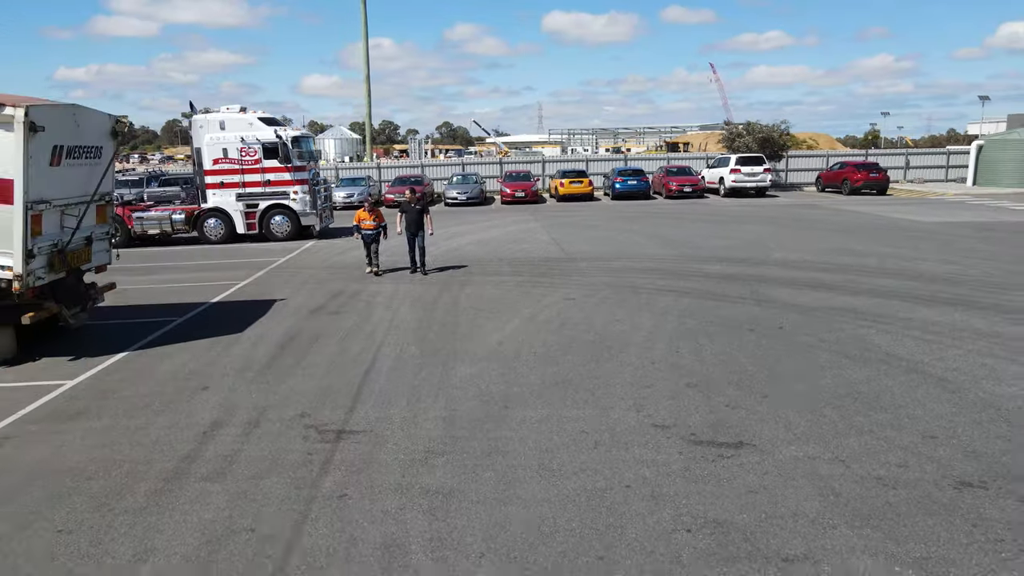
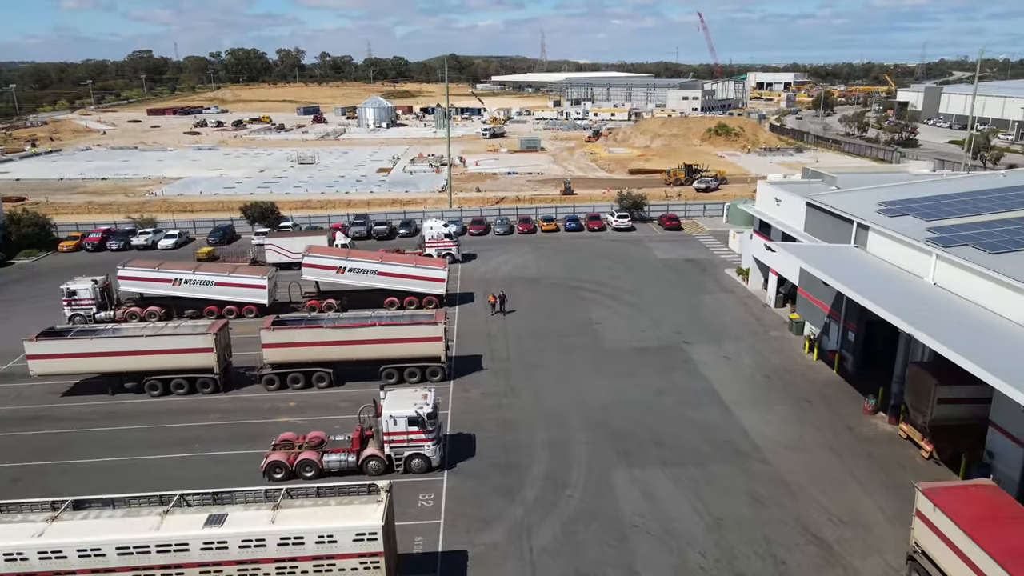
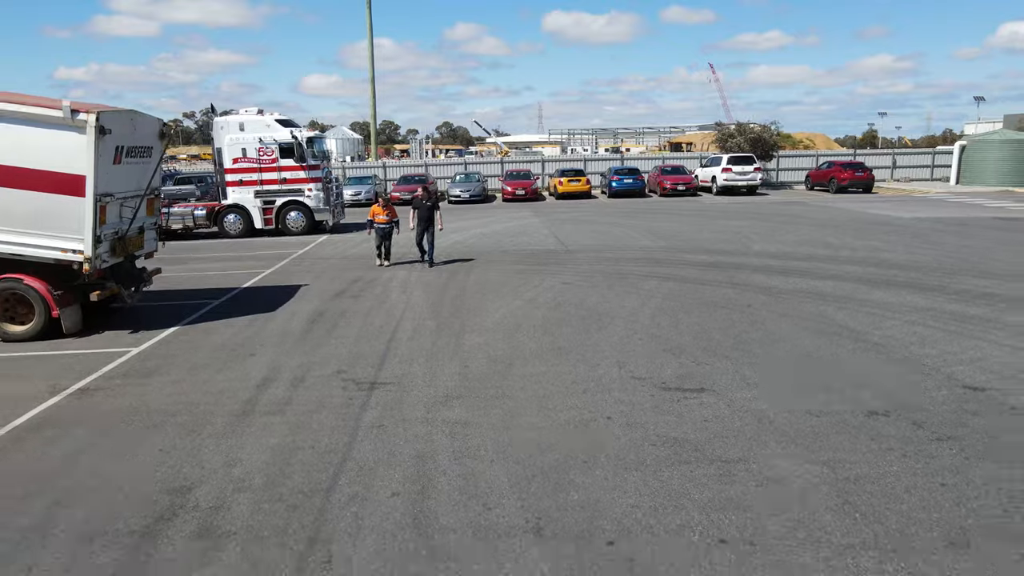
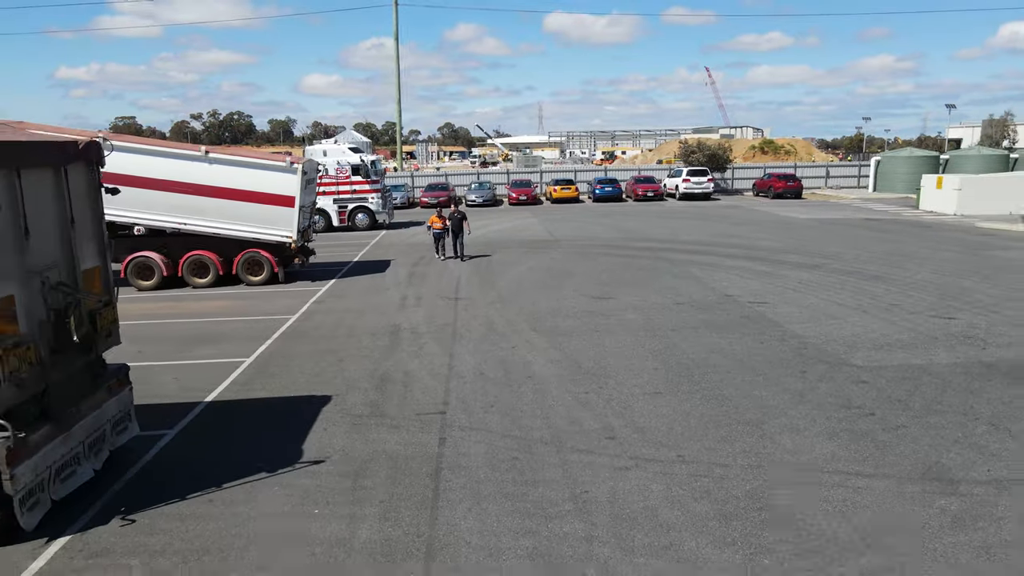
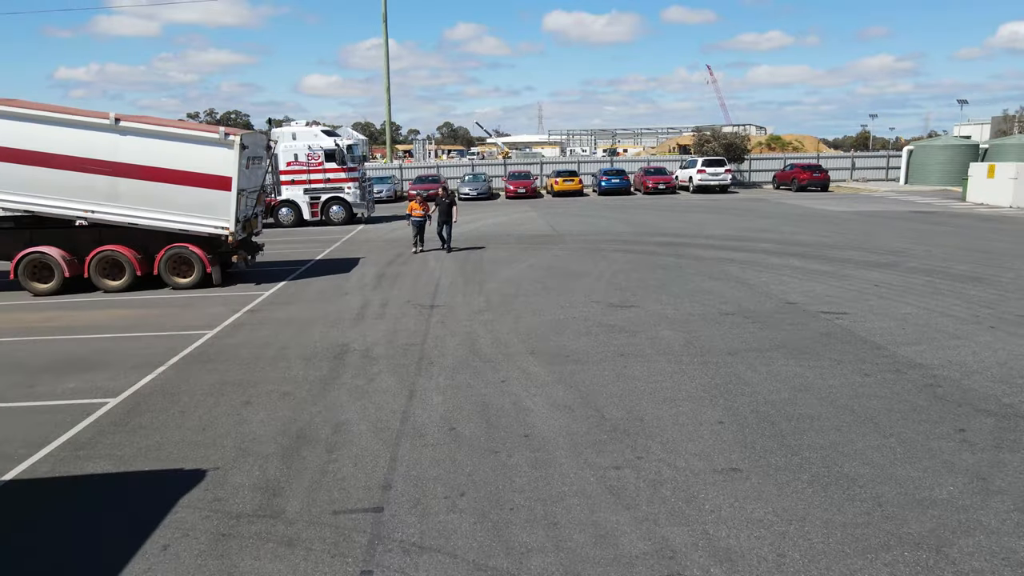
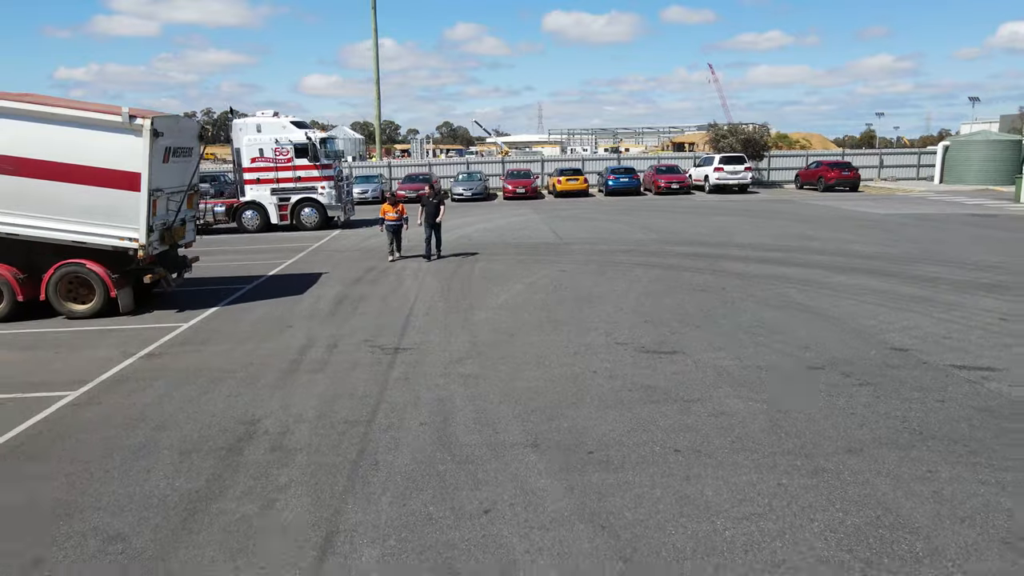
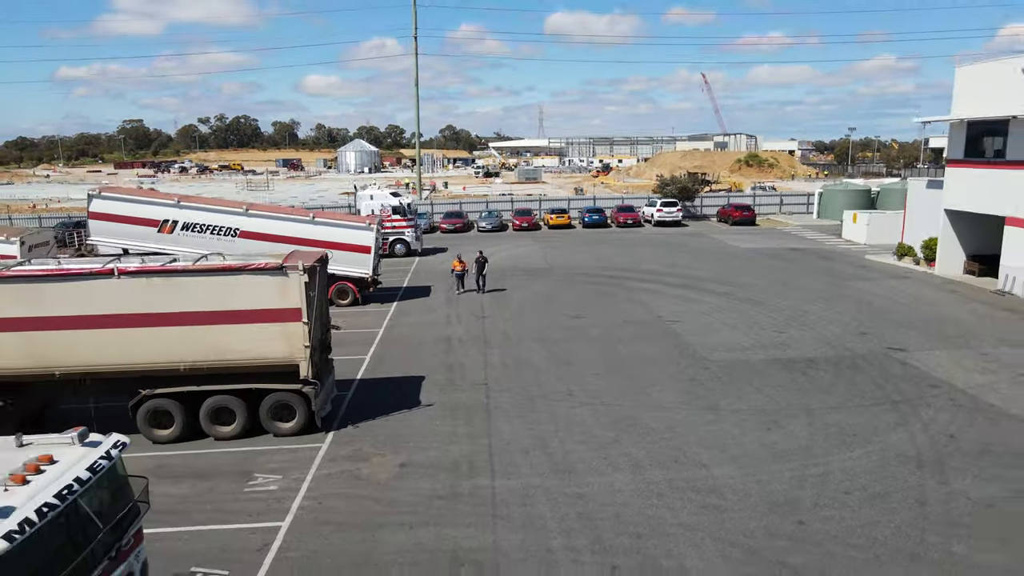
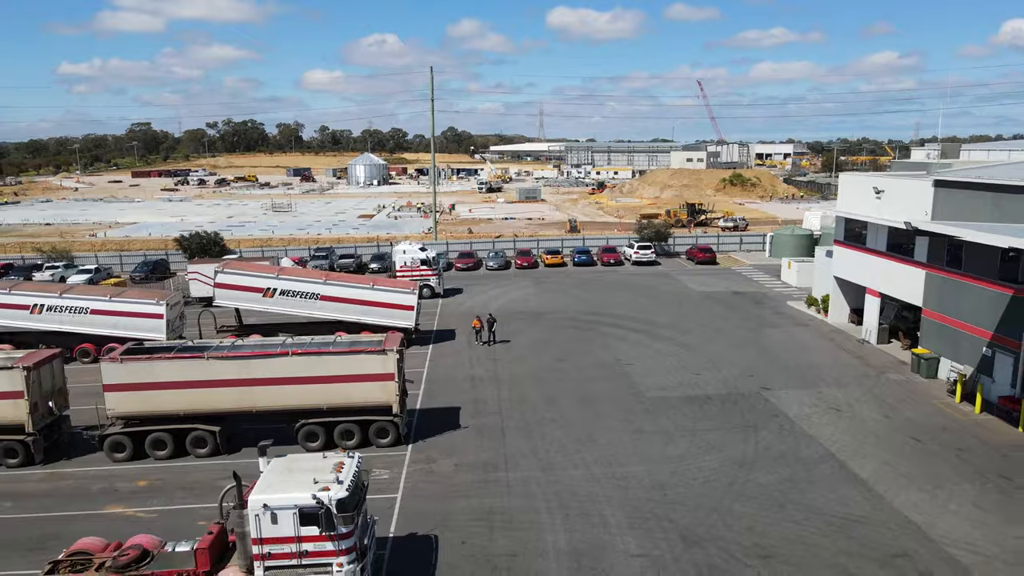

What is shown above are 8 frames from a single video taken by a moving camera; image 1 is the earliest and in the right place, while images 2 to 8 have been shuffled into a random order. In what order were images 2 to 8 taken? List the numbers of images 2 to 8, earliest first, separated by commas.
3, 6, 5, 4, 7, 8, 2
